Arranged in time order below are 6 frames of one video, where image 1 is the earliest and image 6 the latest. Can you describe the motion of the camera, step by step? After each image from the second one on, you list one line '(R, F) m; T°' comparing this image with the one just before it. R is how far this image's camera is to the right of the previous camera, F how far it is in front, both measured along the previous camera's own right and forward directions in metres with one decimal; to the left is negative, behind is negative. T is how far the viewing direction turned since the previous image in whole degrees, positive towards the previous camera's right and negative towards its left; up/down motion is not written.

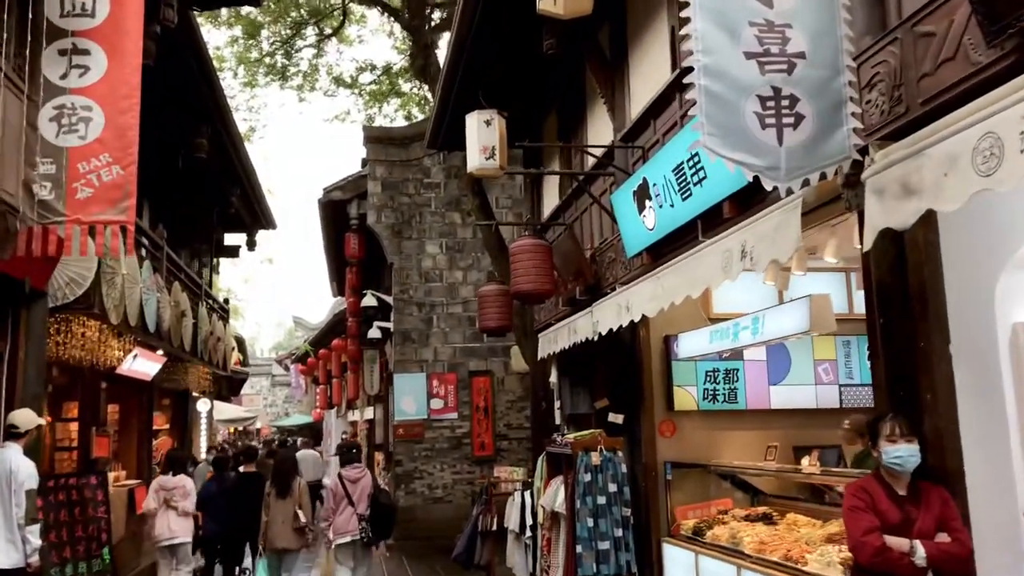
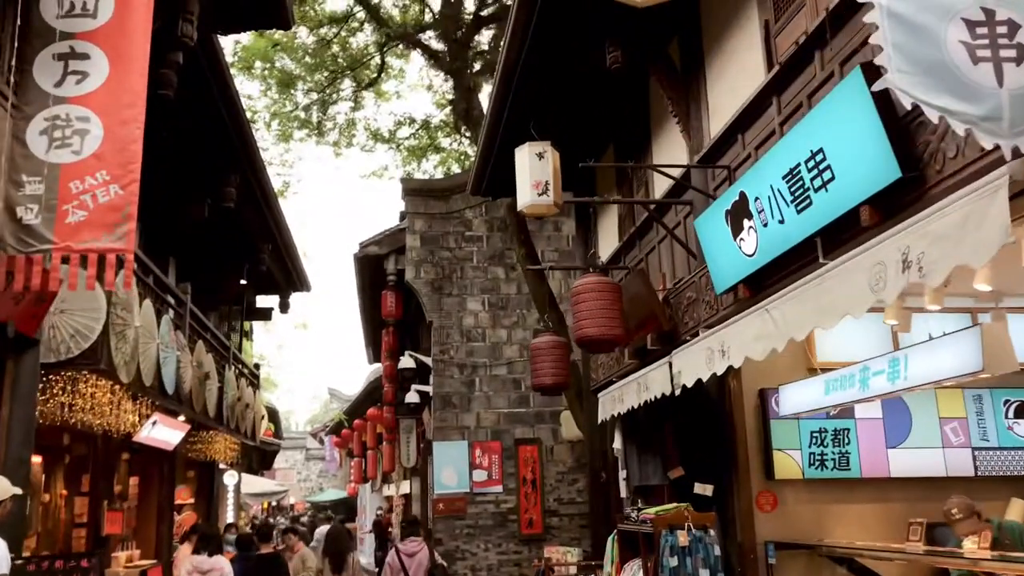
(-0.2, +1.0) m; -2°
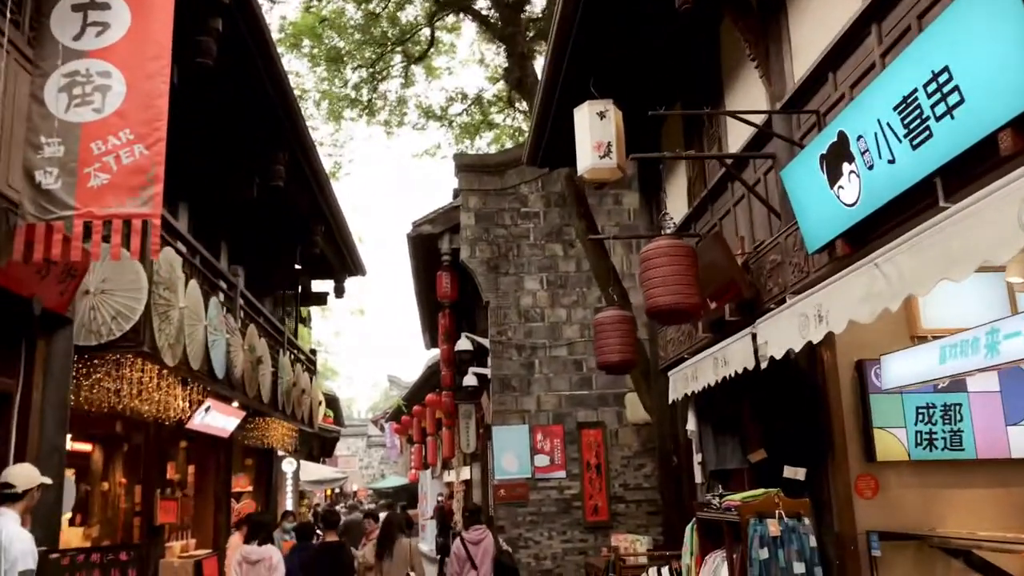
(0.0, +0.5) m; -4°
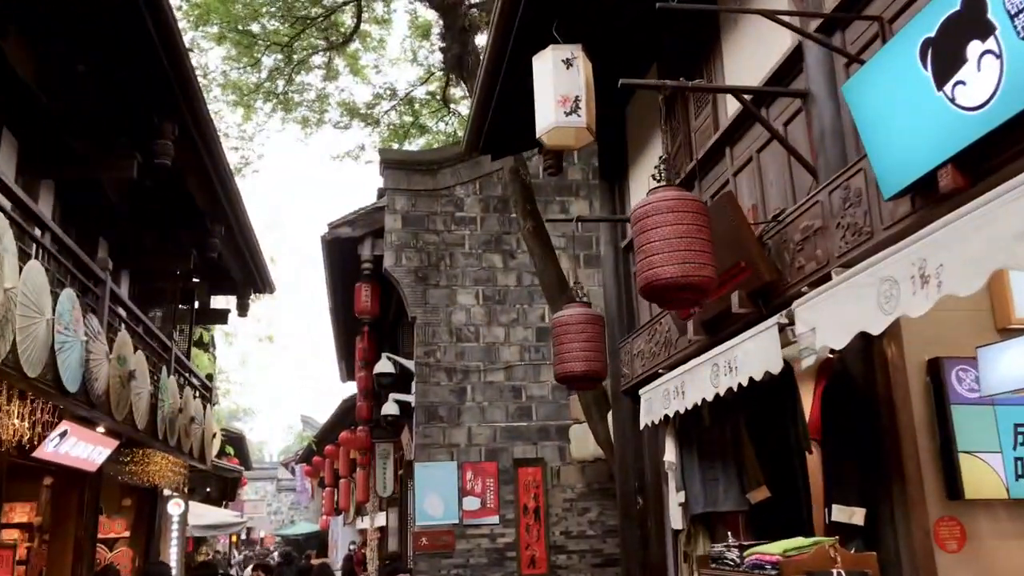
(-0.1, +1.6) m; +5°
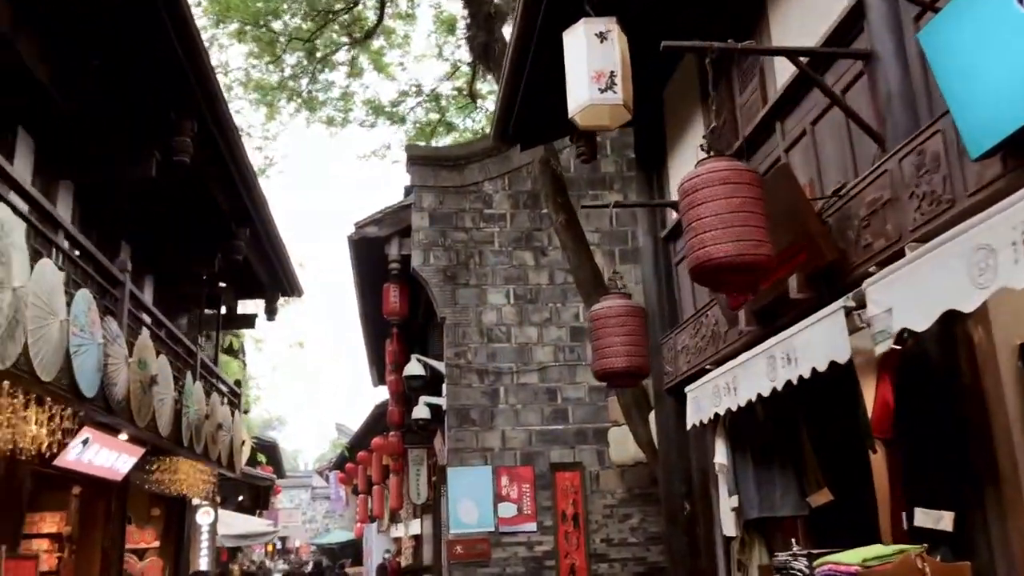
(0.0, +0.4) m; -2°
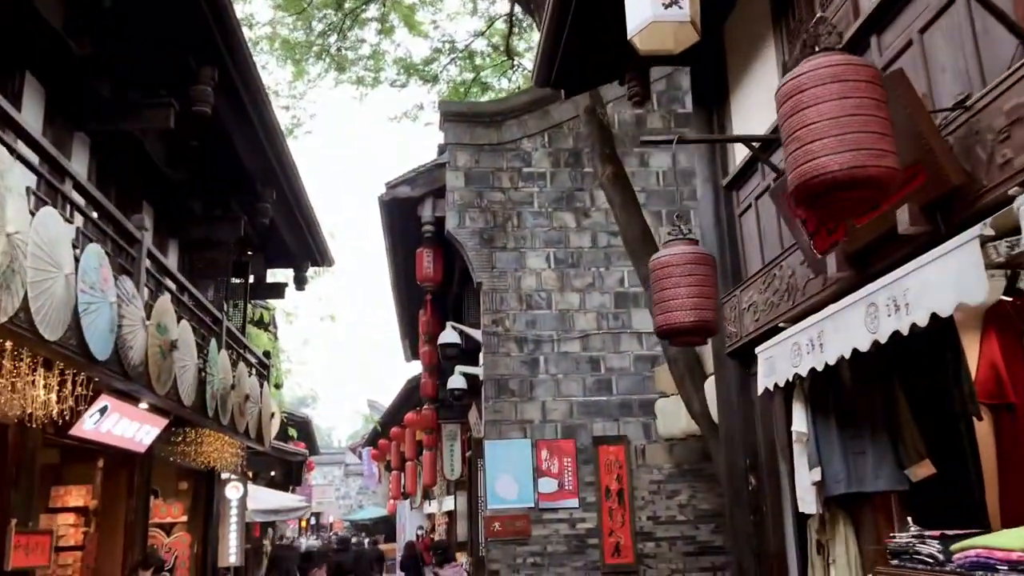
(-0.1, +0.6) m; -2°
